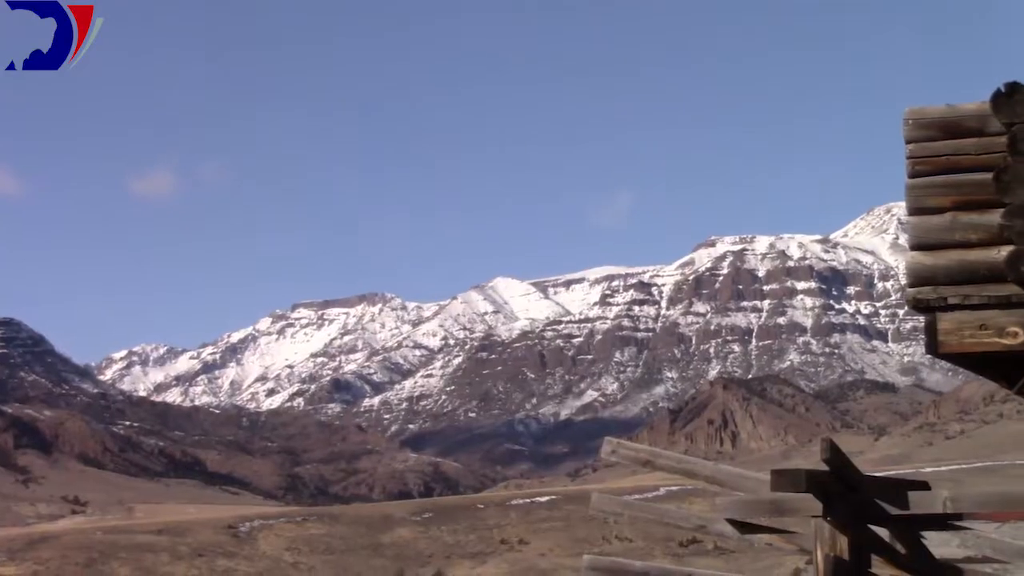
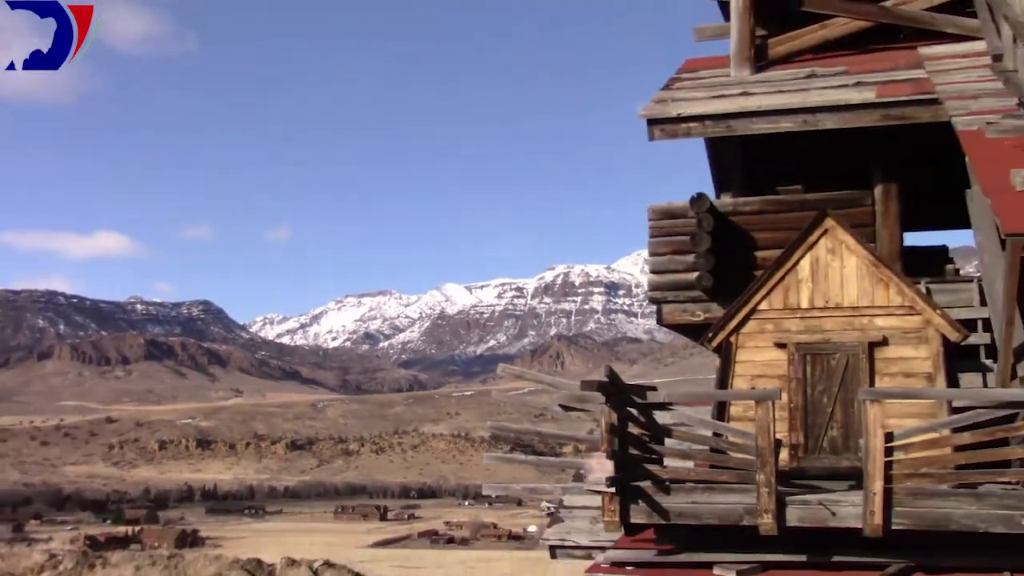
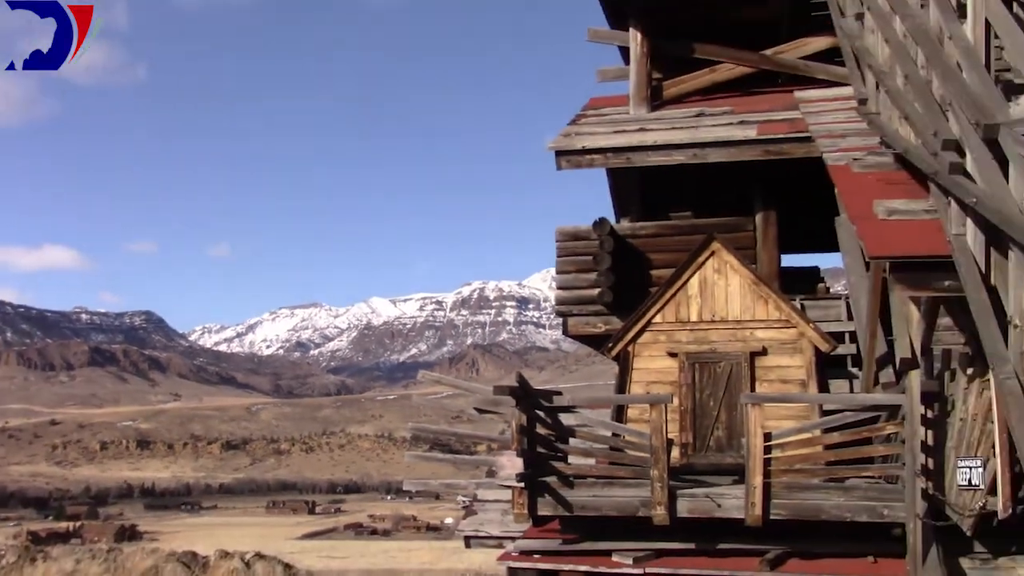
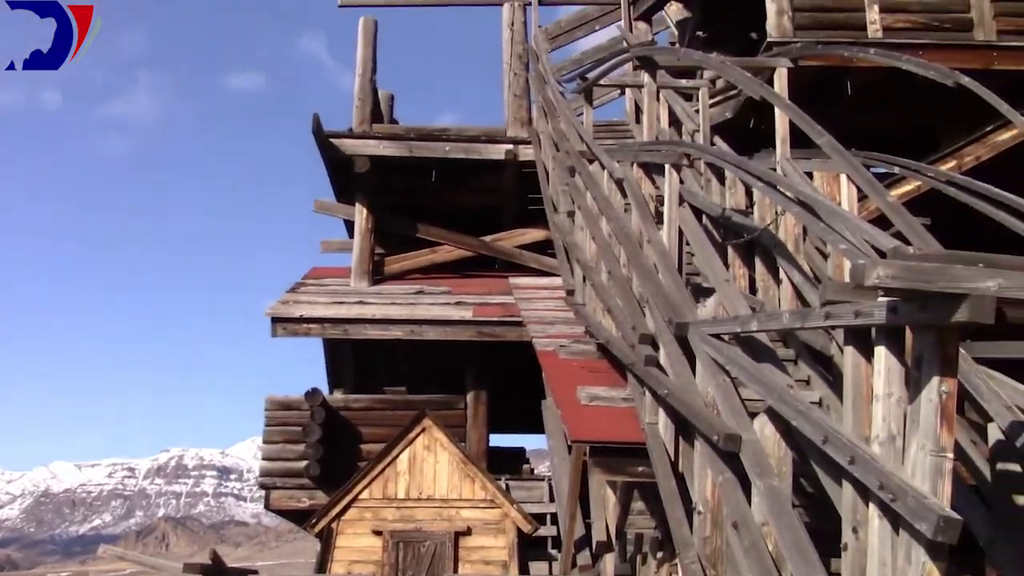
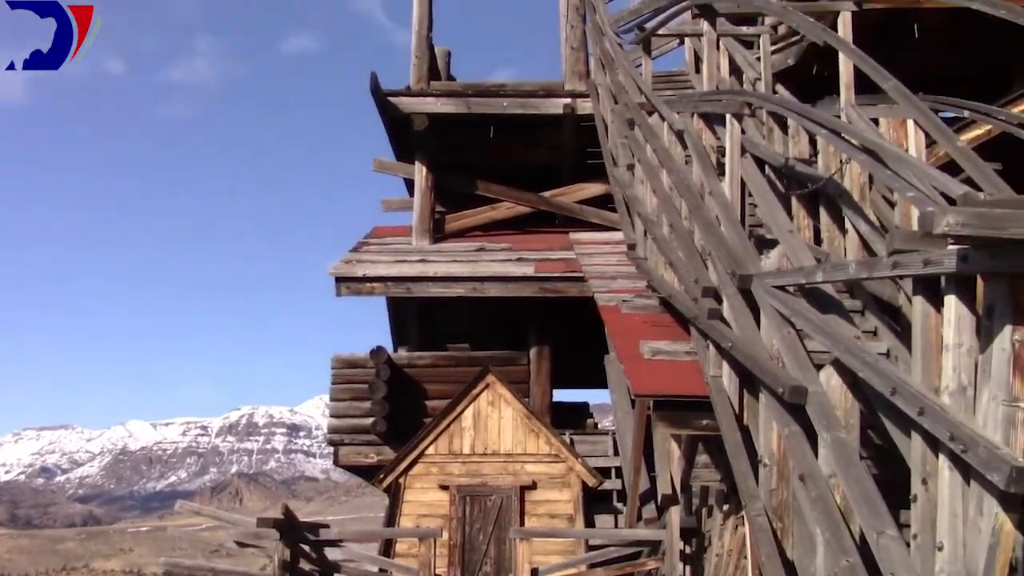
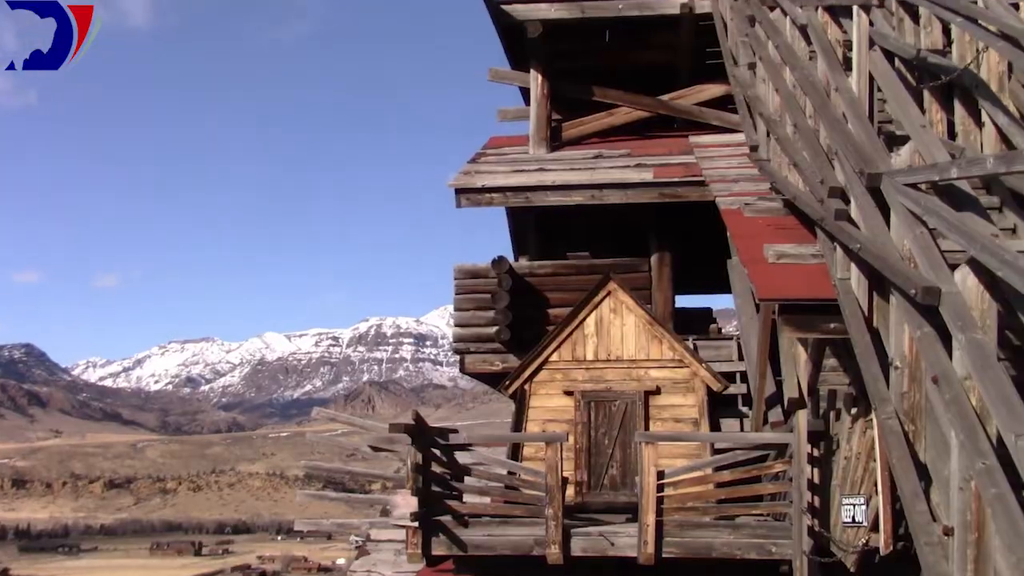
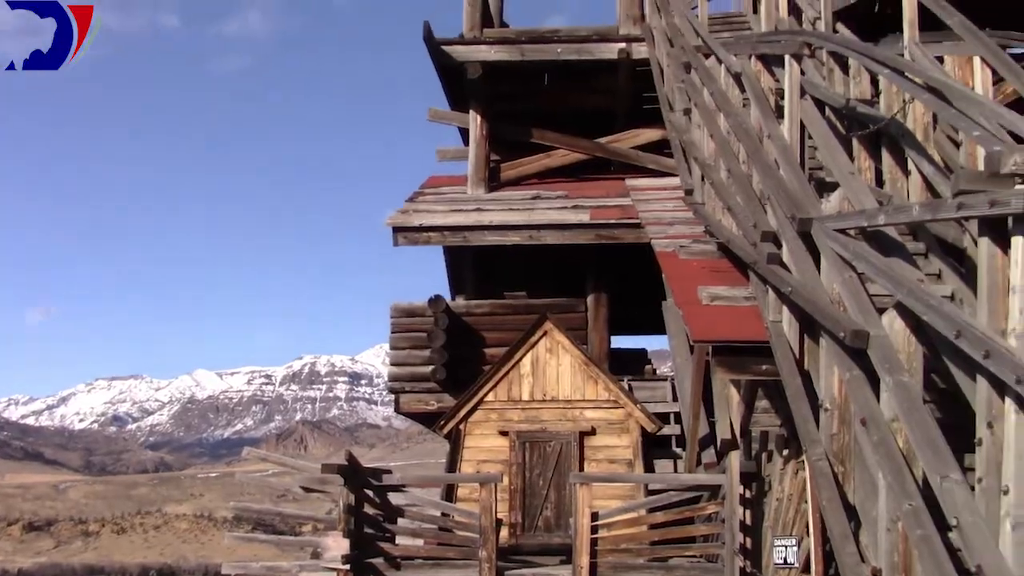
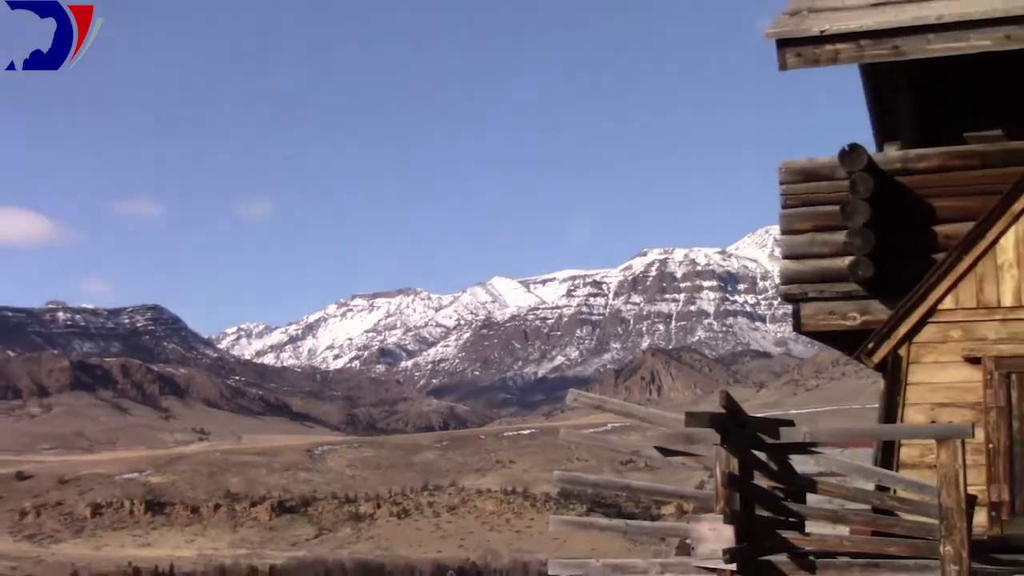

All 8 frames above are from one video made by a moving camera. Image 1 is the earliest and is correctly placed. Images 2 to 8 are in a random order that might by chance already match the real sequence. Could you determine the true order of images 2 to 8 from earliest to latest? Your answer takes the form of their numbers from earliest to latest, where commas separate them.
8, 2, 3, 6, 7, 5, 4
